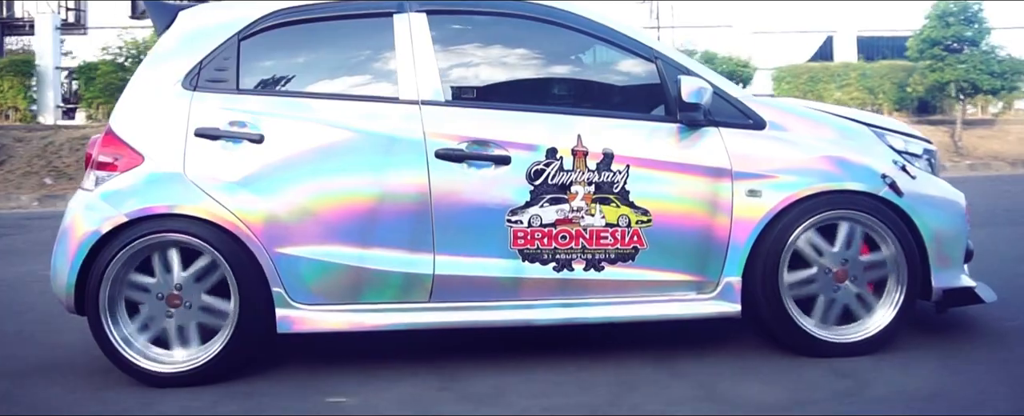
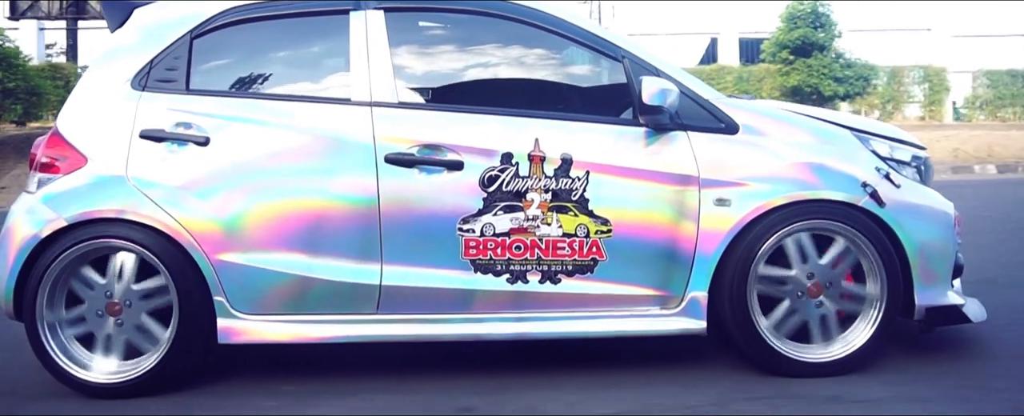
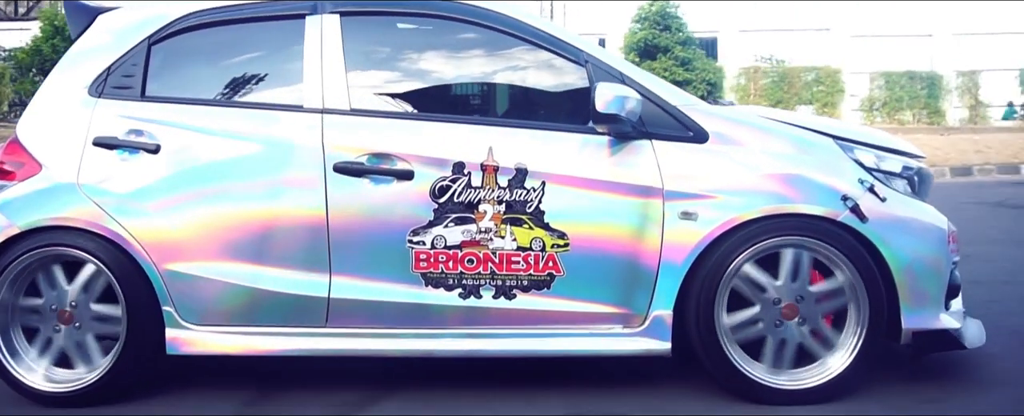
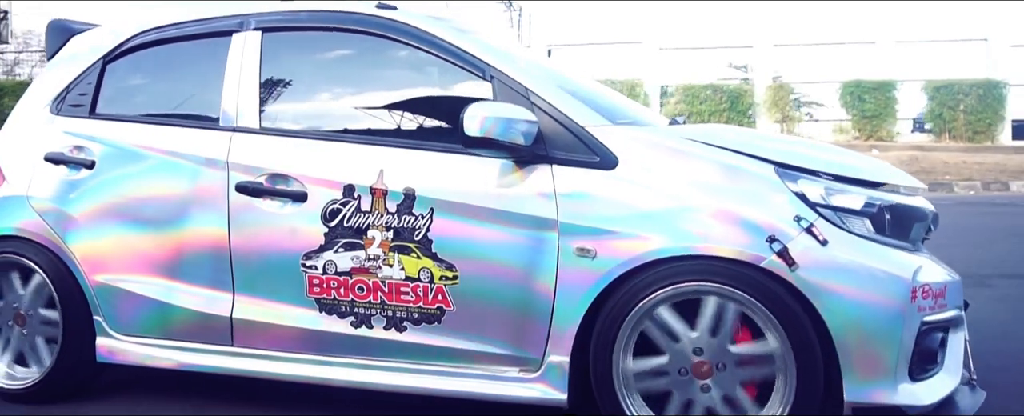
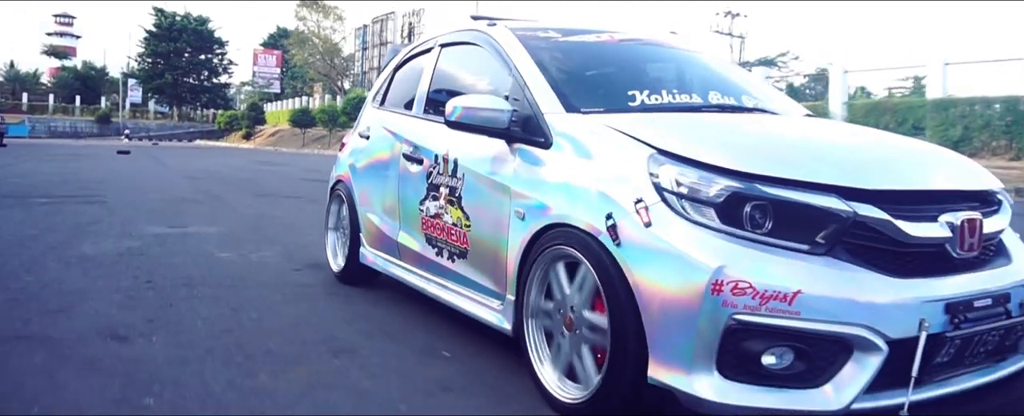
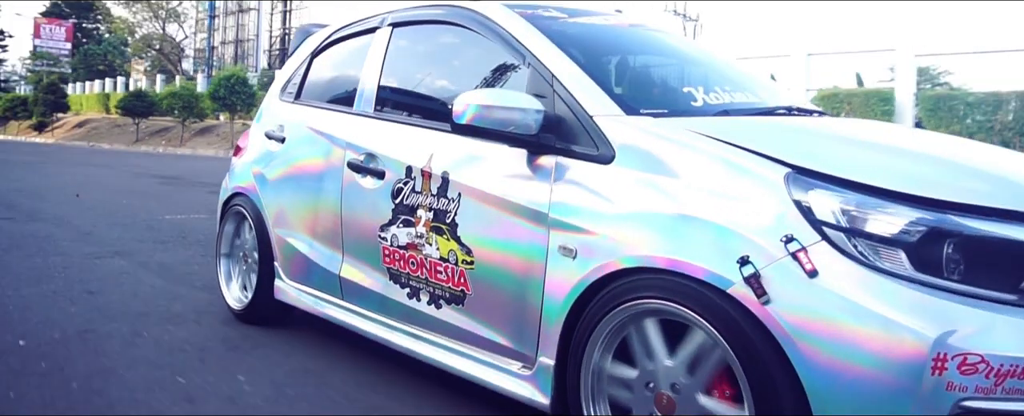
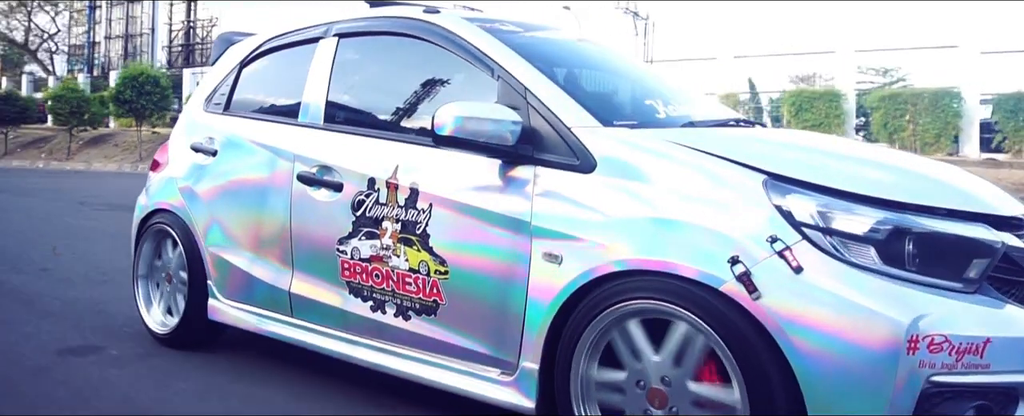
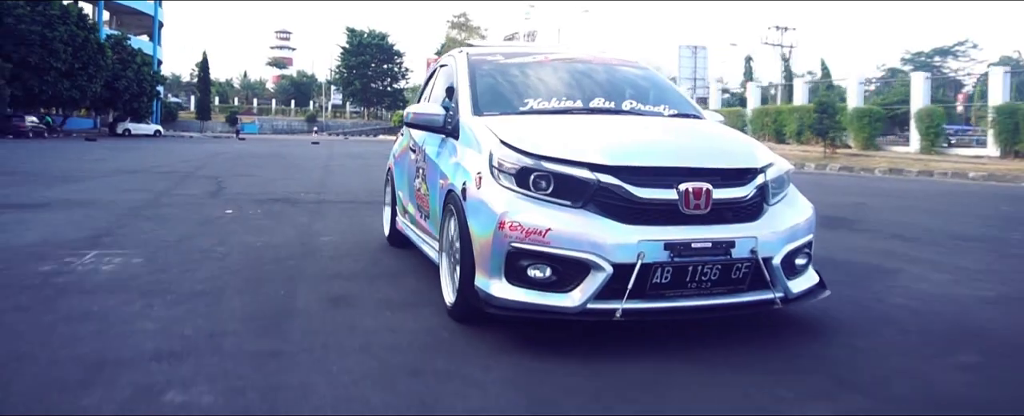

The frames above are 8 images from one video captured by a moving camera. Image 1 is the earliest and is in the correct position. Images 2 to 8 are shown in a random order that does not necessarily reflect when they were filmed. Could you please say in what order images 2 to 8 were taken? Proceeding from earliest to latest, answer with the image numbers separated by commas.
2, 3, 4, 7, 6, 5, 8
